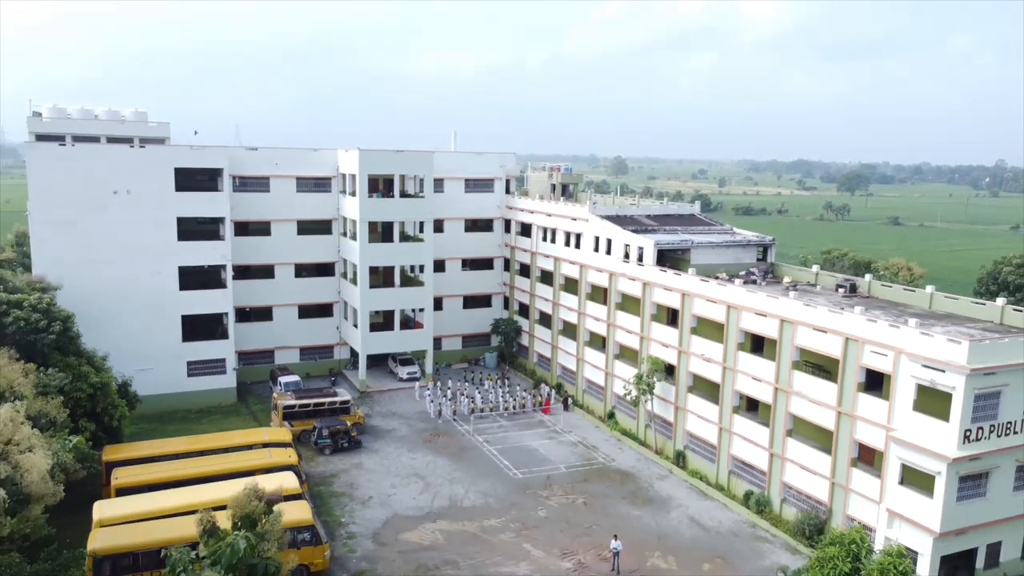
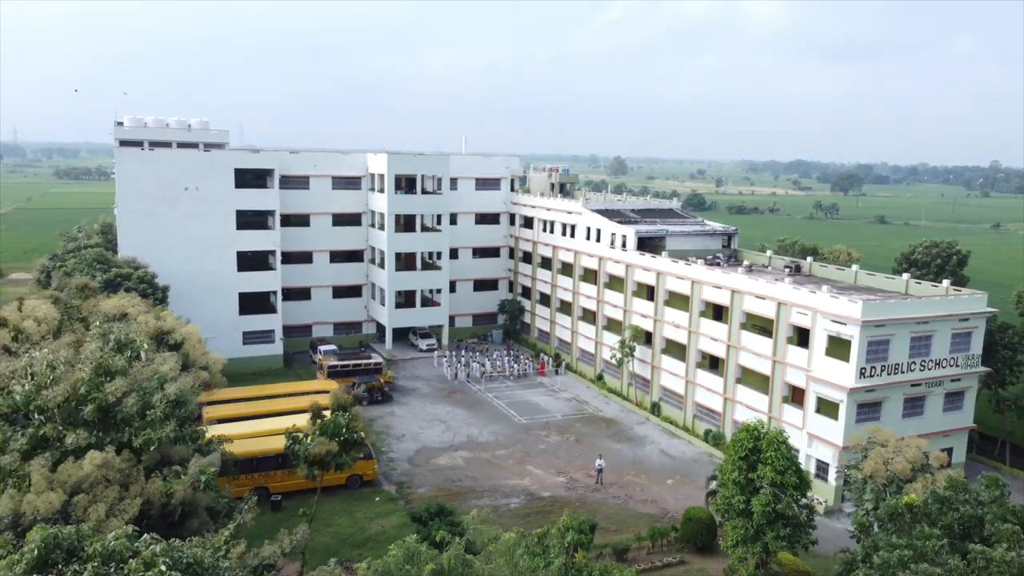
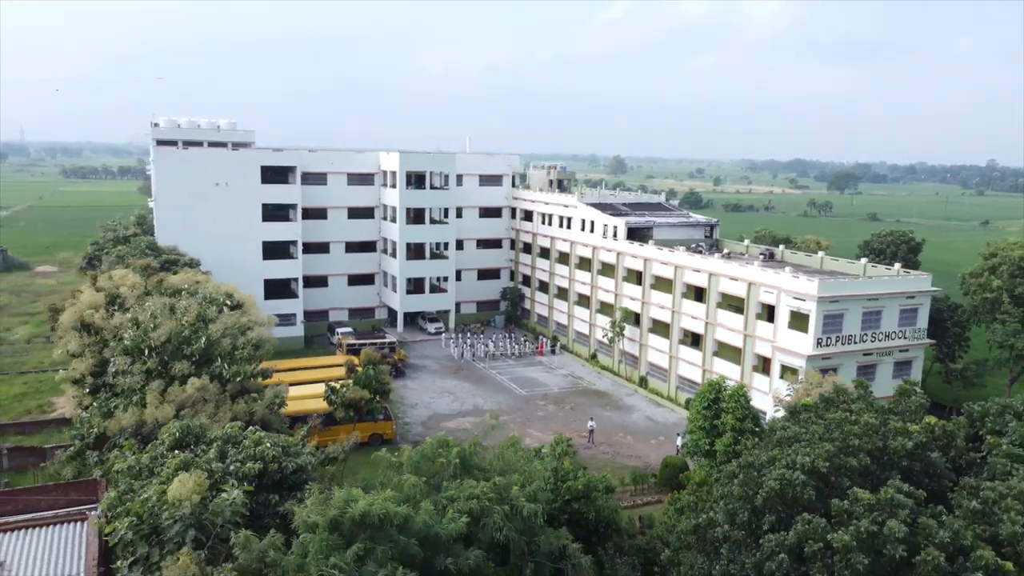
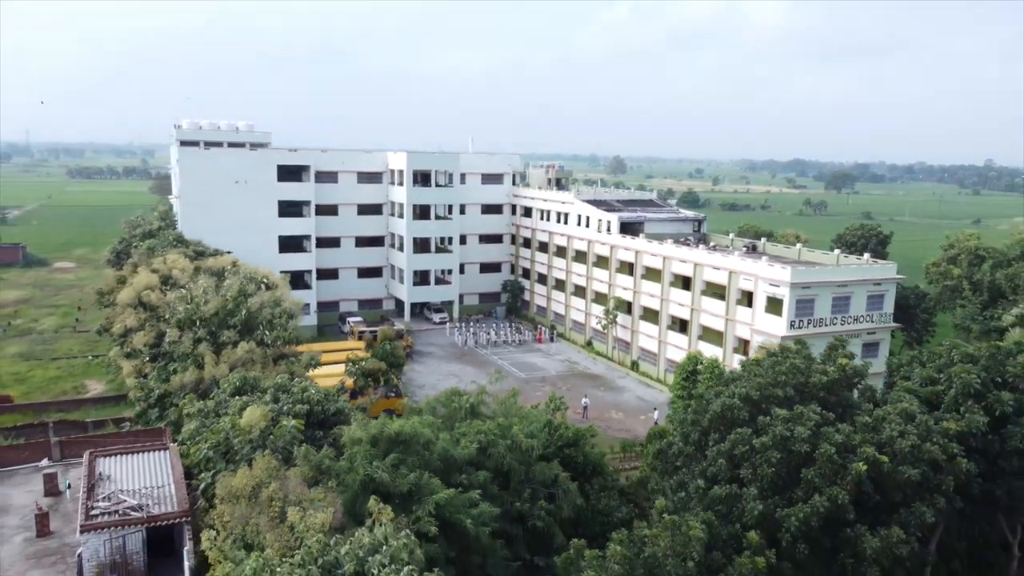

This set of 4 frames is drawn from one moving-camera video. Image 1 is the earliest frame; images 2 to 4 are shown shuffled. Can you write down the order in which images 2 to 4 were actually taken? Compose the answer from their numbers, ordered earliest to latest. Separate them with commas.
2, 3, 4
